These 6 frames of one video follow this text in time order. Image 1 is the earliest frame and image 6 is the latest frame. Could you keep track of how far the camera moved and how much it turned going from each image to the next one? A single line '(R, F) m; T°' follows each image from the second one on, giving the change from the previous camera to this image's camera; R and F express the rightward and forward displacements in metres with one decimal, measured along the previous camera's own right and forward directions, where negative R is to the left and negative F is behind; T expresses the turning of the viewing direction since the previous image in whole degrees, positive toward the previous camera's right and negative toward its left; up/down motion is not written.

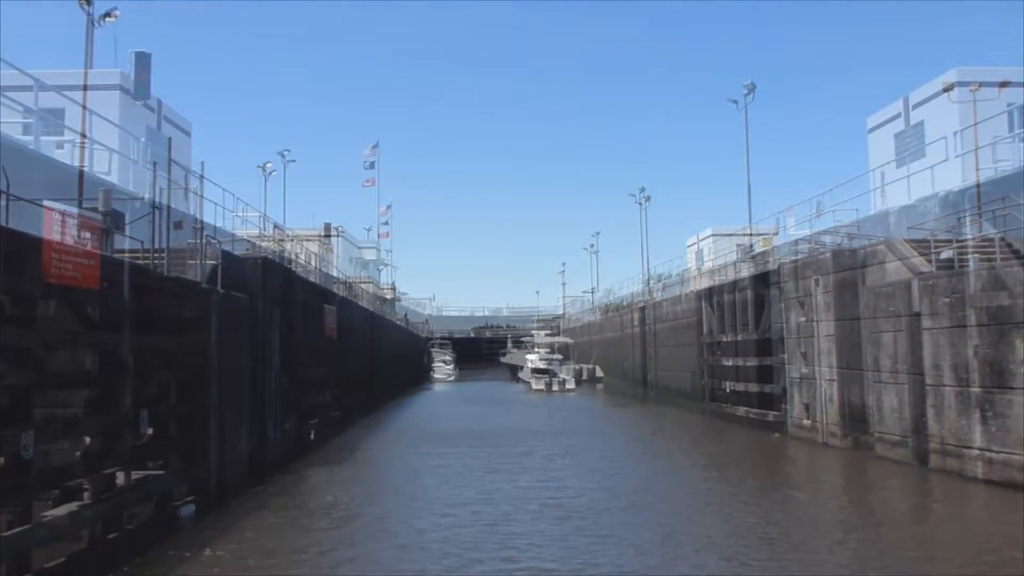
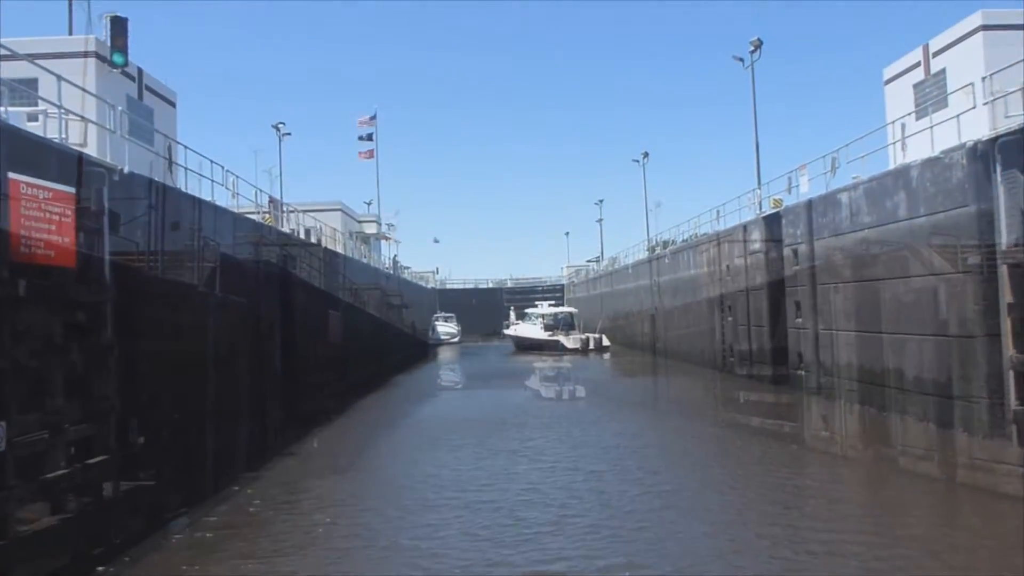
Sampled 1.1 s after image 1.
(0.0, +0.5) m; 0°
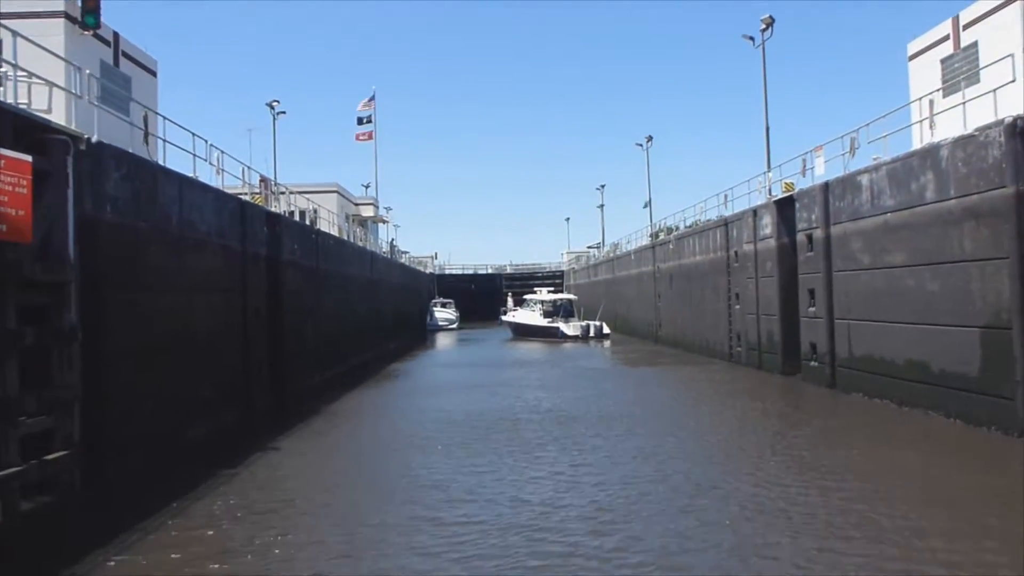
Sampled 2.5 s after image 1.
(0.0, +0.7) m; 0°
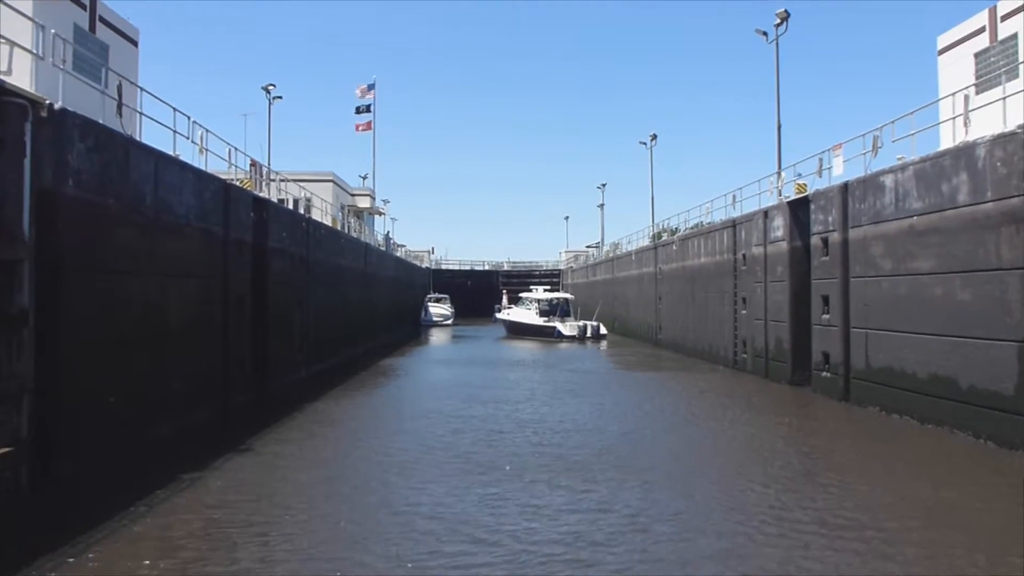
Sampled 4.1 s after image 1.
(0.0, +0.8) m; 0°
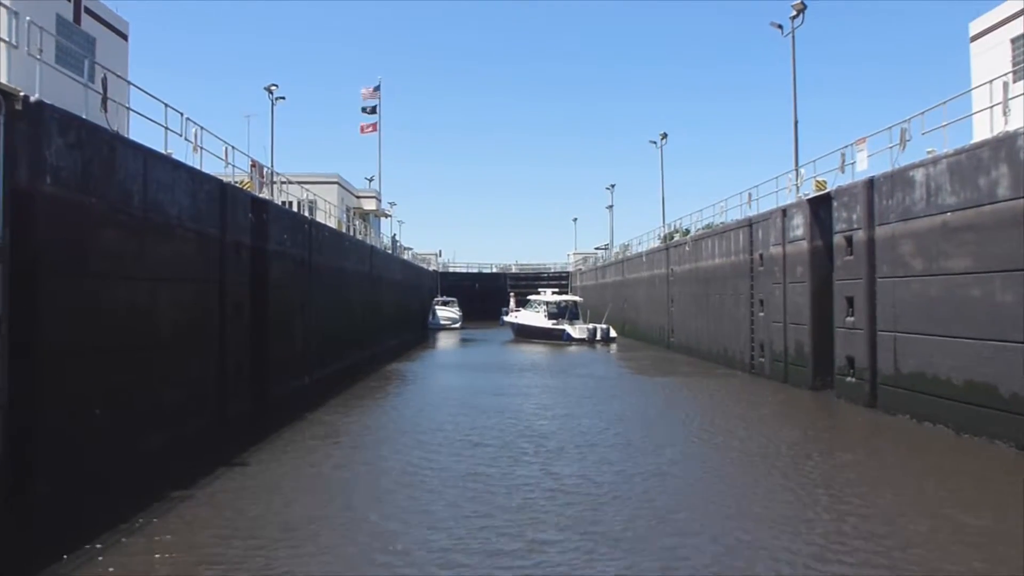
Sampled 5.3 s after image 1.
(0.0, +0.6) m; -1°
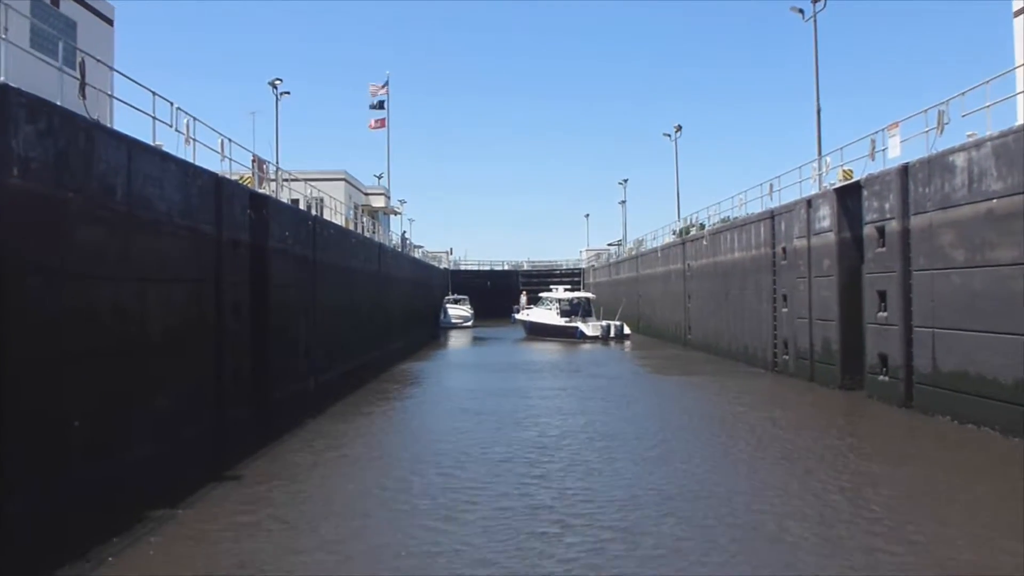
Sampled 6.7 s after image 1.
(0.0, +0.7) m; -1°
